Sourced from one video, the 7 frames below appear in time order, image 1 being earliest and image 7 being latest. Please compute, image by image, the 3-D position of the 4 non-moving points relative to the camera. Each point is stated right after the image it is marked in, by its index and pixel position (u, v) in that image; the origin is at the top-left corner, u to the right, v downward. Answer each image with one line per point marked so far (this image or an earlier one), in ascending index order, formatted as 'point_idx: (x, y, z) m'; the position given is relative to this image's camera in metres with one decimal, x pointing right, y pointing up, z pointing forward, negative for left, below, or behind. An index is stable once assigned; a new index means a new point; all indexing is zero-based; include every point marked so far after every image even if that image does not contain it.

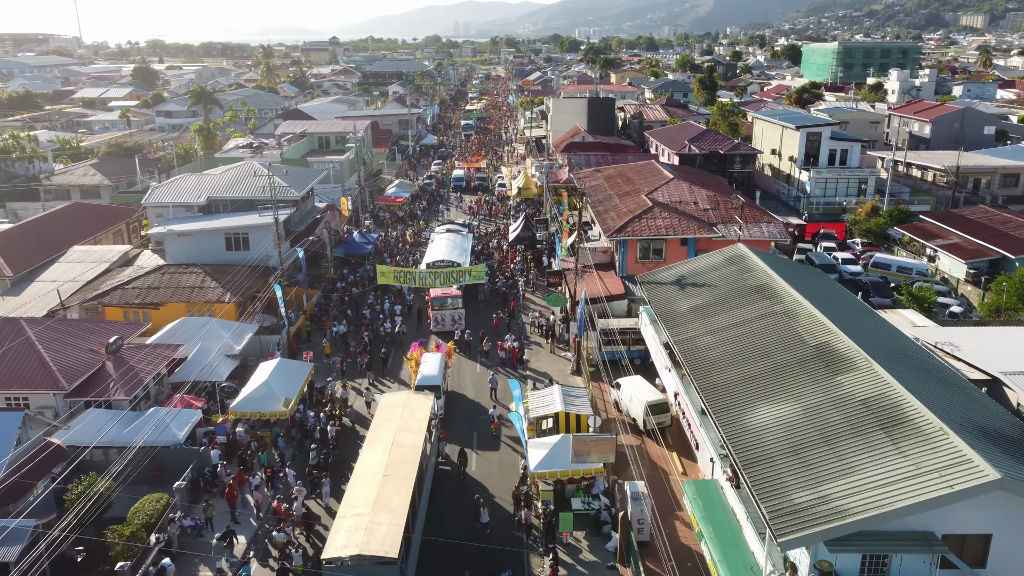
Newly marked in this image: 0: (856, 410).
0: (+7.1, -2.5, +17.0) m
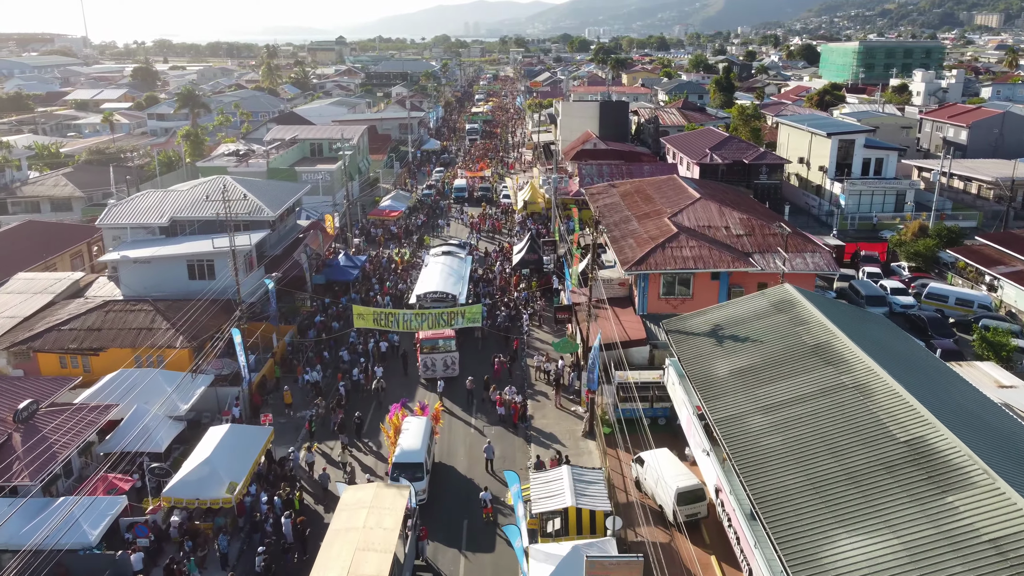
0: (+7.0, -4.0, +12.1) m
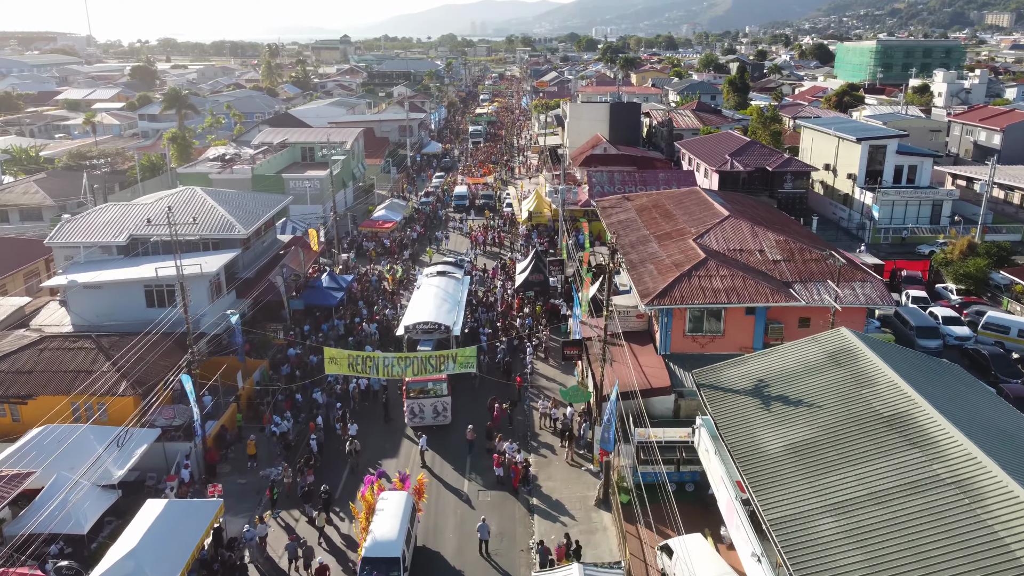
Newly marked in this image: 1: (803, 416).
0: (+6.9, -5.1, +8.1) m
1: (+6.0, -2.6, +17.0) m
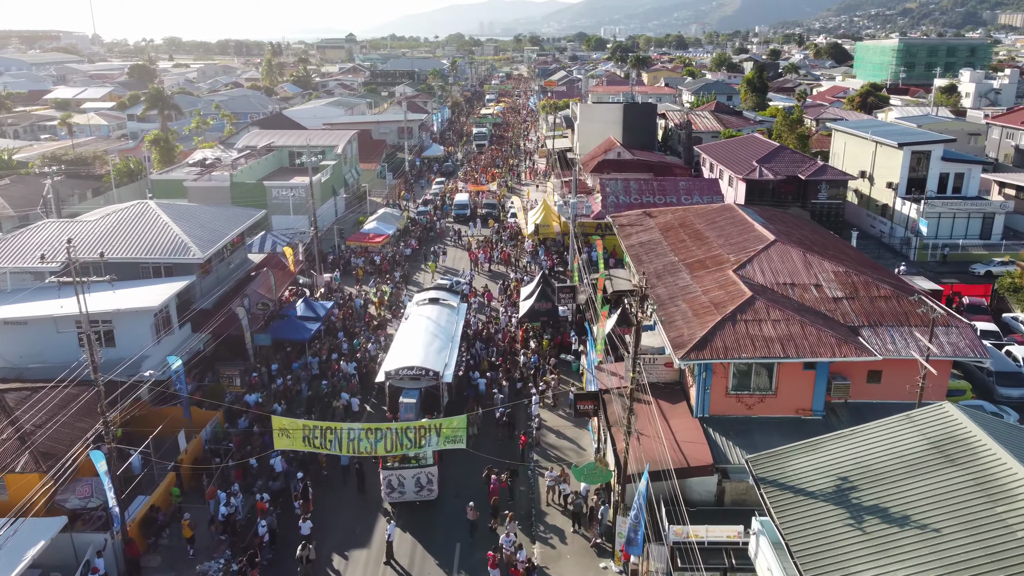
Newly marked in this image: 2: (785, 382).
0: (+6.7, -6.2, +3.2) m
1: (+6.0, -3.8, +12.2) m
2: (+6.5, -2.2, +19.6) m
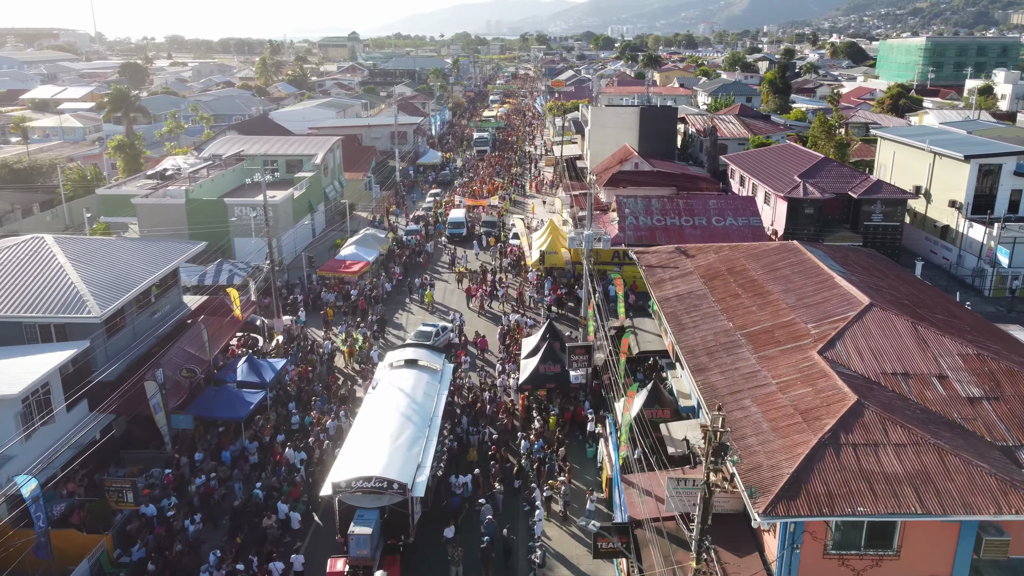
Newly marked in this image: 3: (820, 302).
0: (+6.5, -8.0, -3.3) m
1: (+5.8, -5.5, +5.6) m
2: (+6.4, -4.0, +13.0) m
3: (+6.9, -0.3, +18.4) m
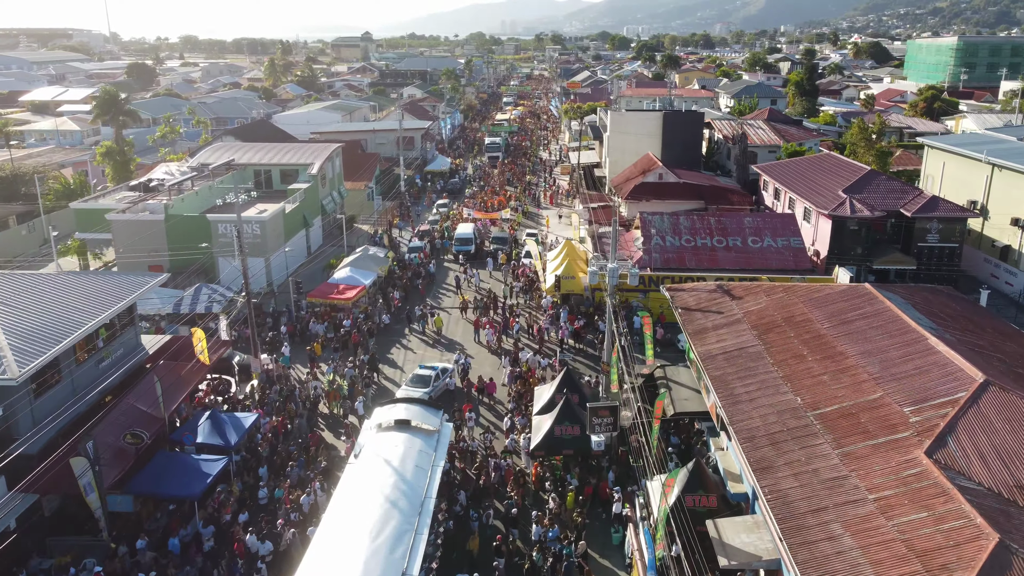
0: (+6.2, -9.2, -7.3) m
1: (+5.7, -6.7, +1.6) m
2: (+6.4, -5.2, +9.1) m
3: (+7.1, -1.5, +14.4) m
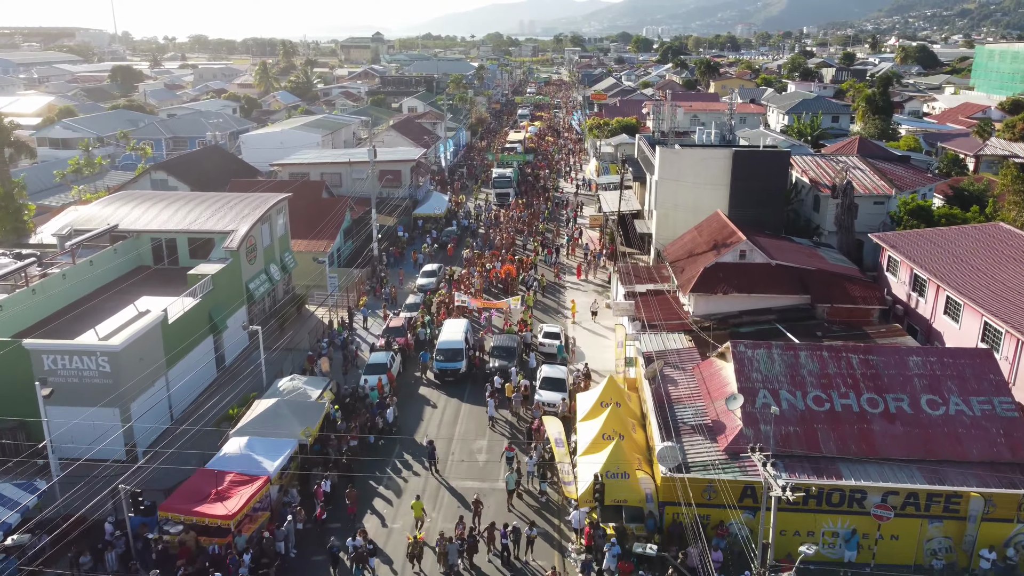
0: (+5.5, -13.9, -21.4) m
1: (+5.2, -11.5, -12.5) m
2: (+6.1, -10.0, -5.0) m
3: (+6.8, -6.3, +0.2) m
